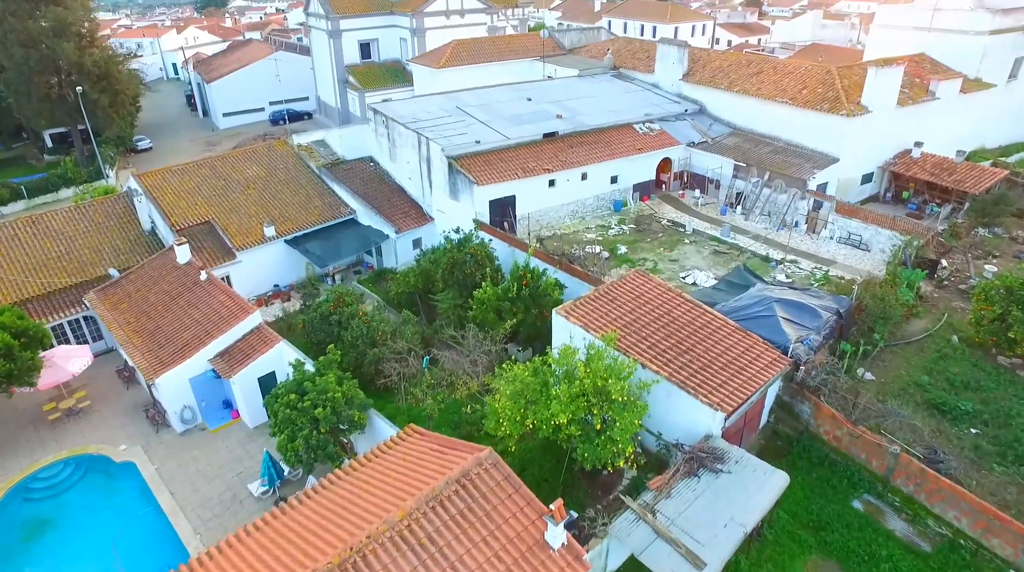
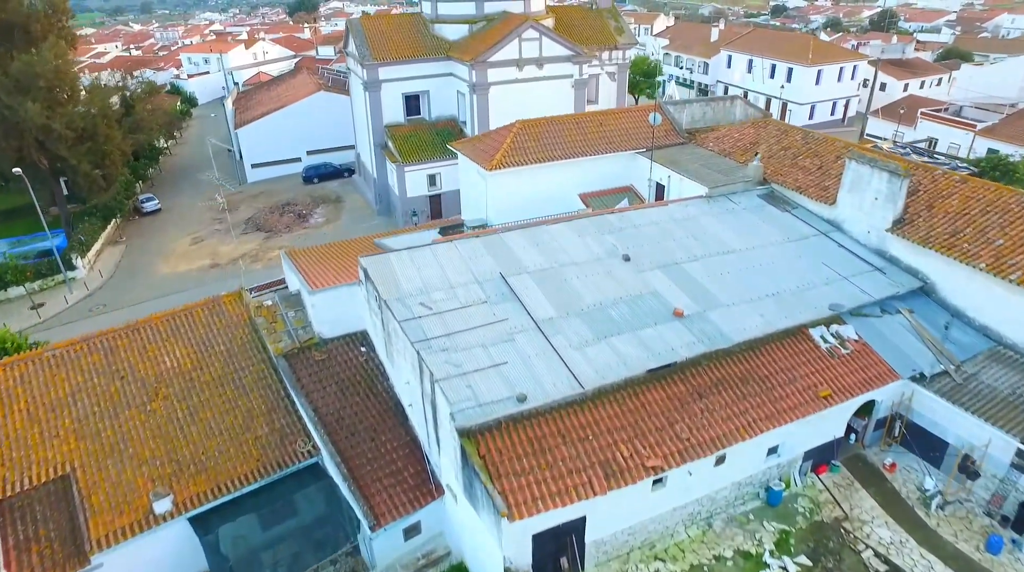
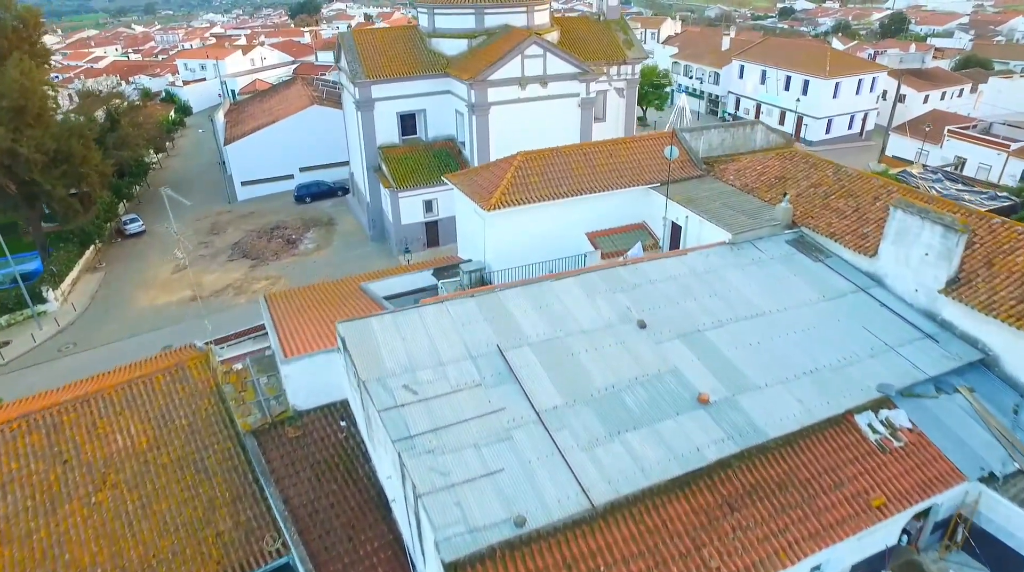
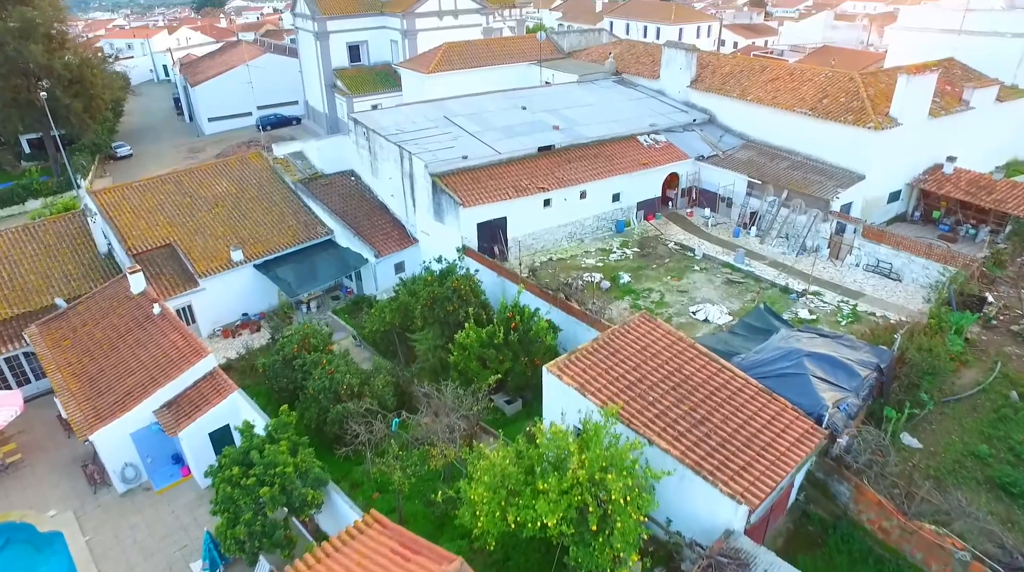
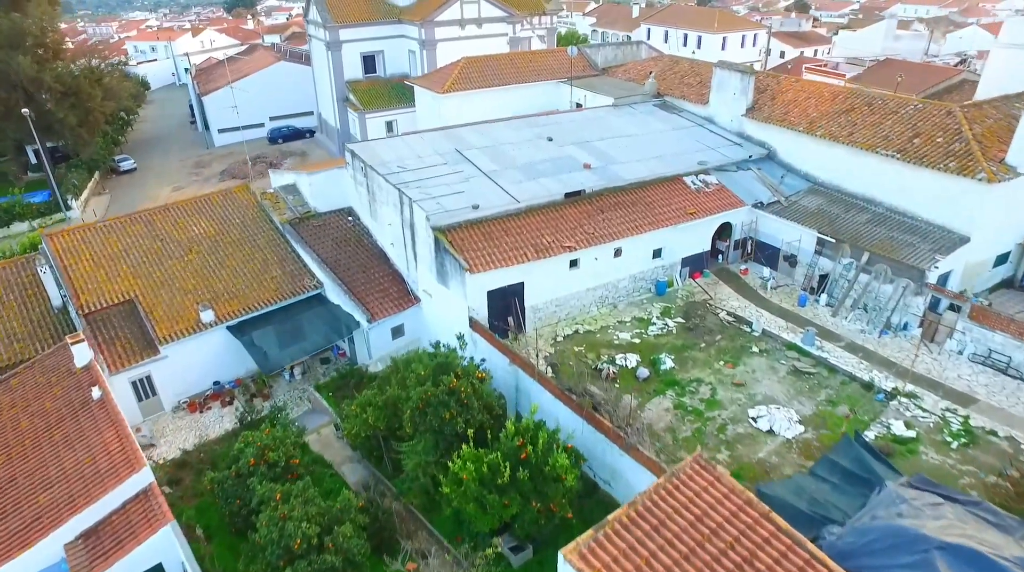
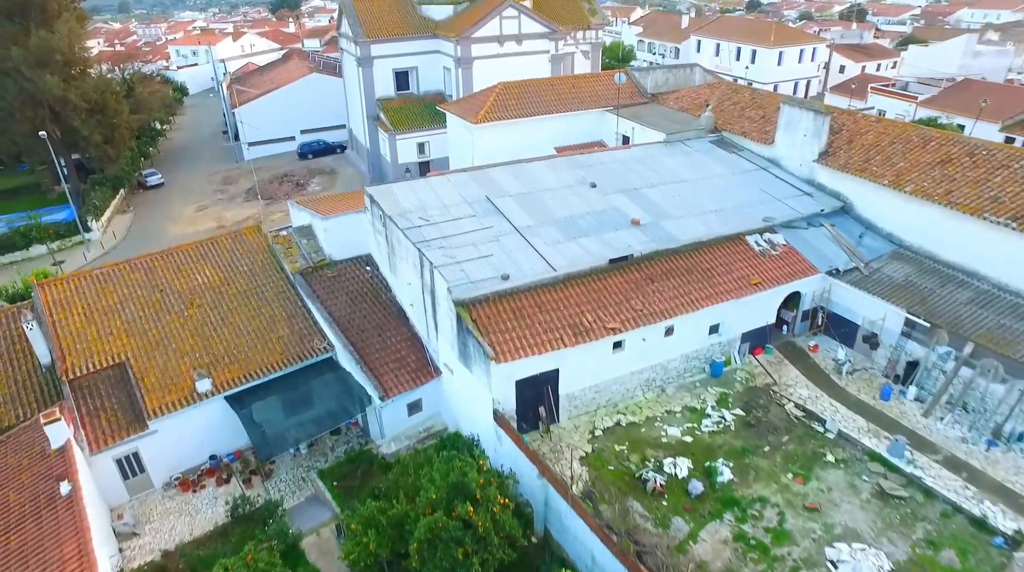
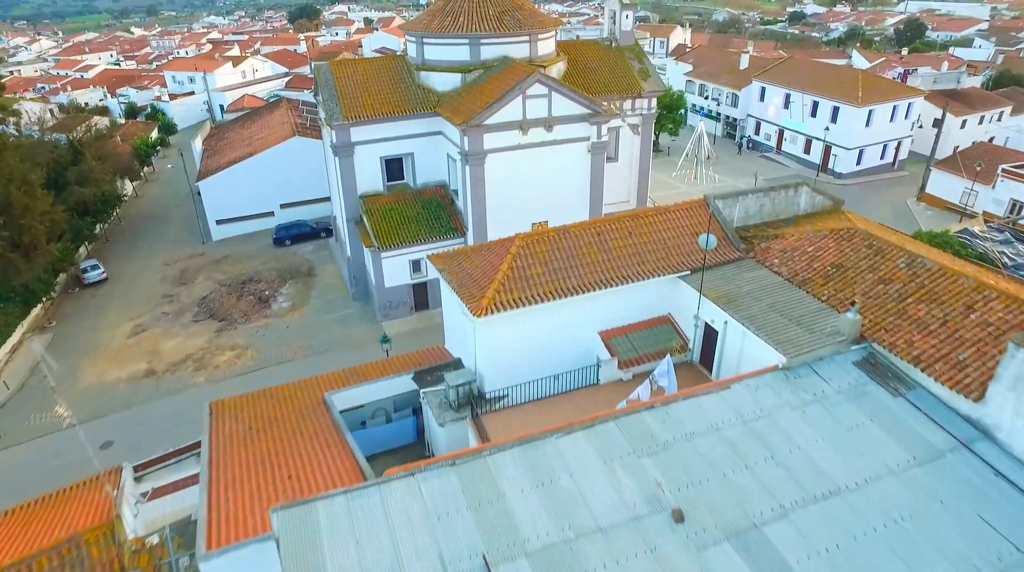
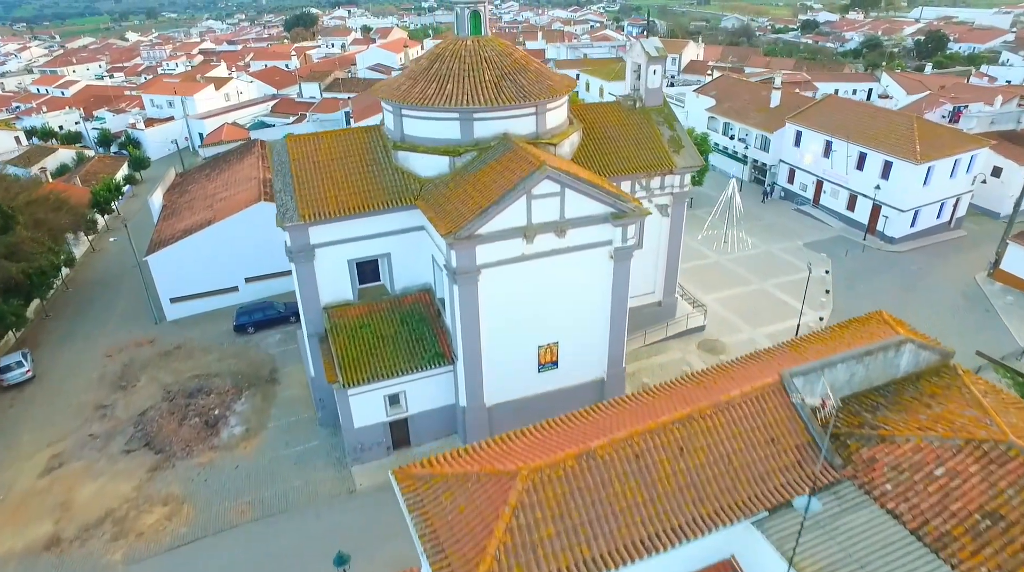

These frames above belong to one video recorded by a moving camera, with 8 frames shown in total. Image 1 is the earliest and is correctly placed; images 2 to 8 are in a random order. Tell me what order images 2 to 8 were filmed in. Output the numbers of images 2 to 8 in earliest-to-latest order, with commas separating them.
4, 5, 6, 2, 3, 7, 8
